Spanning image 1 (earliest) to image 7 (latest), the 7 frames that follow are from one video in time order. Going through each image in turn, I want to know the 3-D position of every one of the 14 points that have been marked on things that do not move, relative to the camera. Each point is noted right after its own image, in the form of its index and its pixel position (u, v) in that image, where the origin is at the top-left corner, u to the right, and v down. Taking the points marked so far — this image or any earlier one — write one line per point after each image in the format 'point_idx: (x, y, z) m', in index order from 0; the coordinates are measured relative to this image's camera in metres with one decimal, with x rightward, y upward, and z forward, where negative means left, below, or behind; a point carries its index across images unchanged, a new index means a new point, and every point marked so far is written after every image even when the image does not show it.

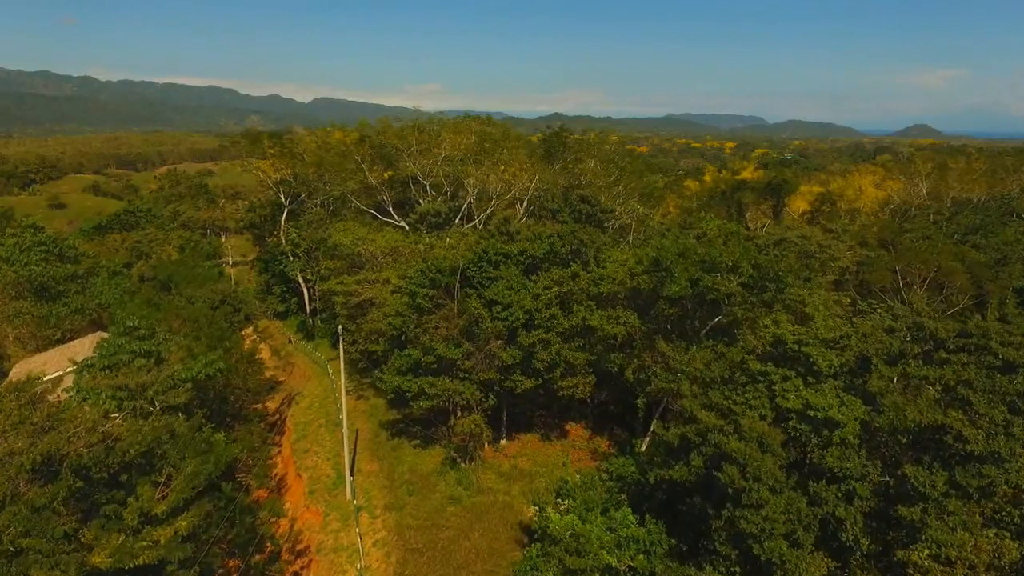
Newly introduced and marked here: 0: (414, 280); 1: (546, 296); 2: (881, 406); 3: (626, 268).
0: (-3.0, +0.3, +19.2) m
1: (+1.0, -0.3, +17.8) m
2: (+6.6, -2.1, +10.9) m
3: (+3.4, +0.6, +18.4) m
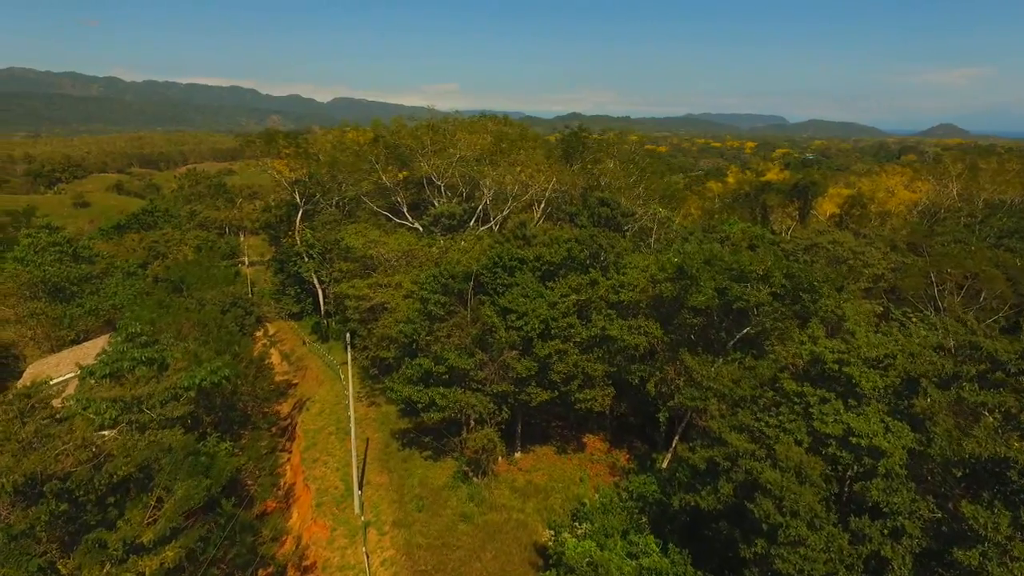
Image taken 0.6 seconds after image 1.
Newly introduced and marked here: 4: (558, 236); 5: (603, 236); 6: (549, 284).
0: (-2.6, +0.1, +18.5) m
1: (+1.4, -0.5, +17.0) m
2: (+6.8, -2.4, +9.9) m
3: (+3.9, +0.4, +17.5) m
4: (+1.5, +1.7, +19.4) m
5: (+3.0, +1.7, +20.0) m
6: (+1.1, +0.1, +17.8) m
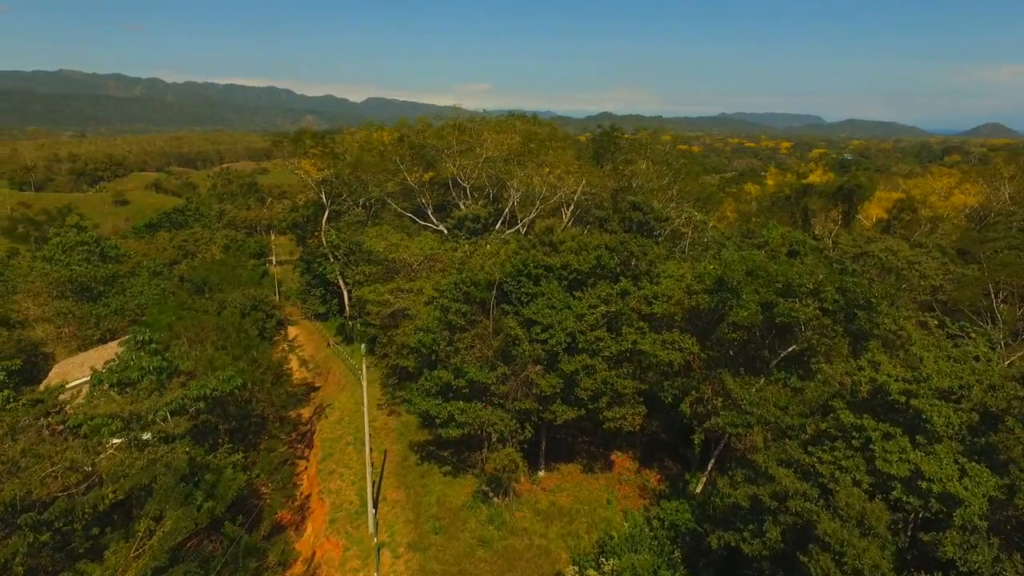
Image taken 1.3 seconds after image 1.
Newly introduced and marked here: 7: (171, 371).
0: (-1.8, -0.2, +17.5) m
1: (+2.0, -0.8, +15.8) m
2: (+7.1, -2.7, +8.5) m
3: (+4.5, 0.0, +16.2) m
4: (+2.3, +1.4, +18.3) m
5: (+3.8, +1.4, +18.8) m
6: (+1.7, -0.2, +16.7) m
7: (-9.3, -2.3, +16.8) m
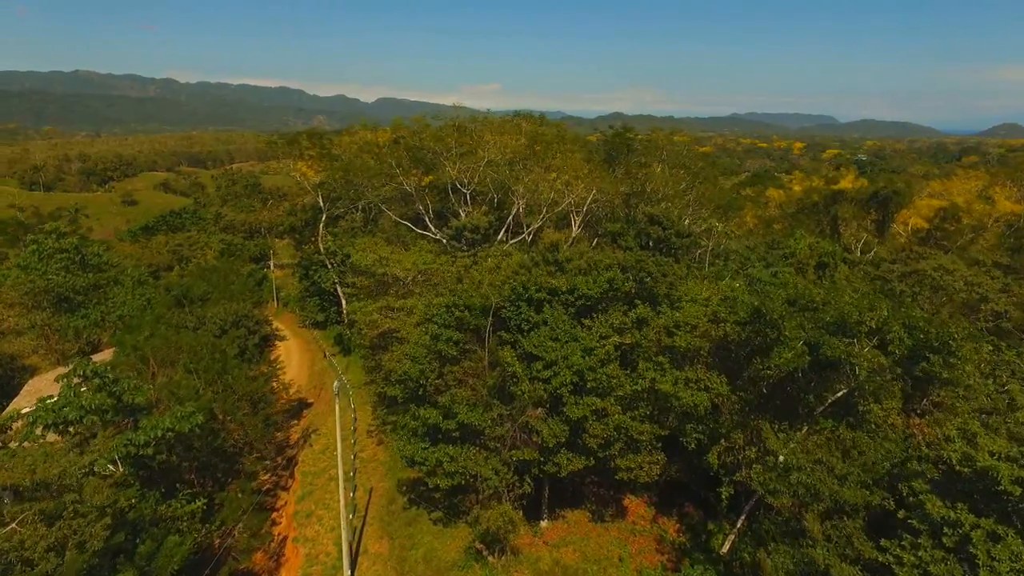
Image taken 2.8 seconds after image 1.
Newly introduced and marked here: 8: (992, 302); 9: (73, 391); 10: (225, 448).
0: (-1.9, -0.8, +15.3) m
1: (+2.0, -1.4, +13.6) m
2: (+6.9, -3.4, +6.2) m
3: (+4.5, -0.6, +13.9) m
4: (+2.3, +0.7, +16.0) m
5: (+3.8, +0.8, +16.5) m
6: (+1.7, -0.8, +14.4) m
7: (-9.4, -2.9, +14.7) m
8: (+14.5, -0.4, +18.6) m
9: (-9.9, -2.3, +13.8) m
10: (-8.5, -4.7, +18.2) m
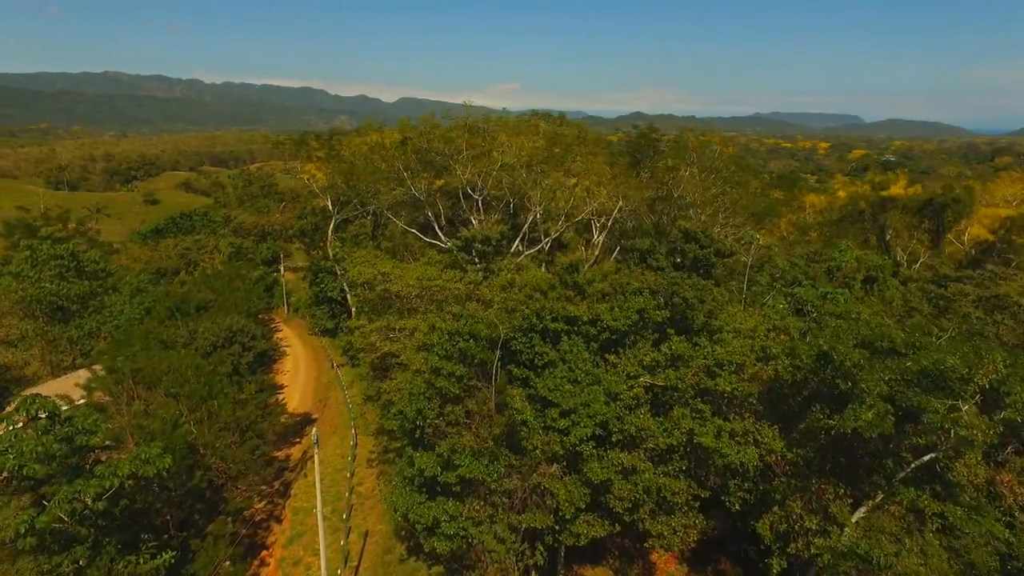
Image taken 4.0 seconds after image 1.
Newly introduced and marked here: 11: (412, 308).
0: (-1.6, -1.4, +13.2) m
1: (+2.2, -2.0, +11.4) m
2: (+6.9, -4.0, +3.8) m
3: (+4.7, -1.2, +11.6) m
4: (+2.6, +0.1, +13.8) m
5: (+4.1, +0.1, +14.2) m
6: (+1.9, -1.4, +12.2) m
7: (-9.1, -3.4, +12.8) m
8: (+14.8, -1.1, +16.1) m
9: (-9.7, -2.8, +12.0) m
10: (-8.2, -5.2, +16.3) m
11: (-3.1, -0.6, +18.9) m
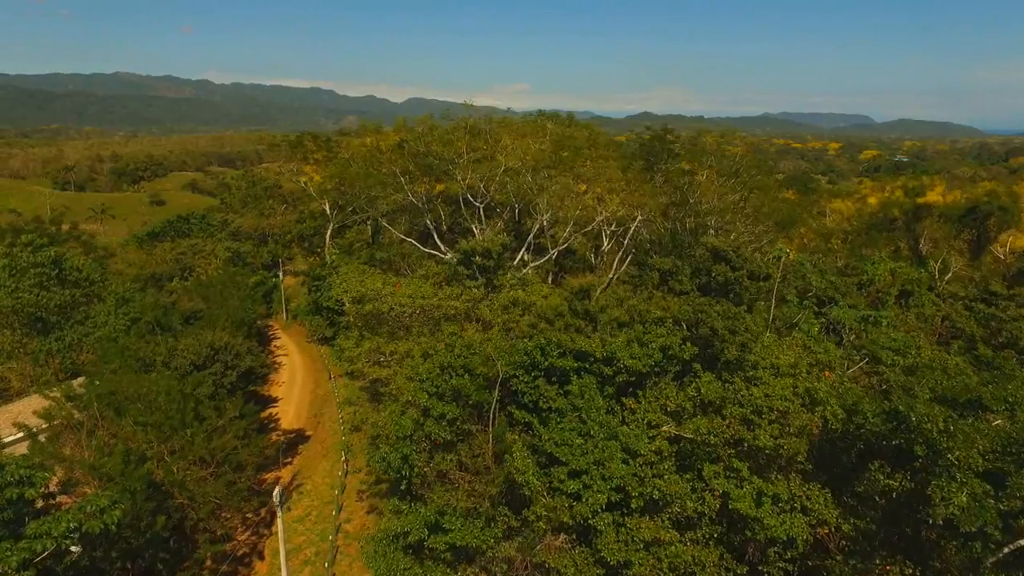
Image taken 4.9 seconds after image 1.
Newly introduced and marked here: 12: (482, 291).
0: (-1.6, -1.9, +11.4) m
1: (+2.2, -2.5, +9.5) m
2: (+6.8, -4.6, +1.9) m
3: (+4.7, -1.8, +9.8) m
4: (+2.6, -0.4, +12.0) m
5: (+4.1, -0.4, +12.3) m
6: (+1.9, -2.0, +10.4) m
7: (-9.1, -3.9, +11.1) m
8: (+14.9, -1.7, +14.1) m
9: (-9.7, -3.3, +10.3) m
10: (-8.2, -5.7, +14.6) m
11: (-3.0, -1.1, +17.1) m
12: (-1.0, -0.1, +17.7) m
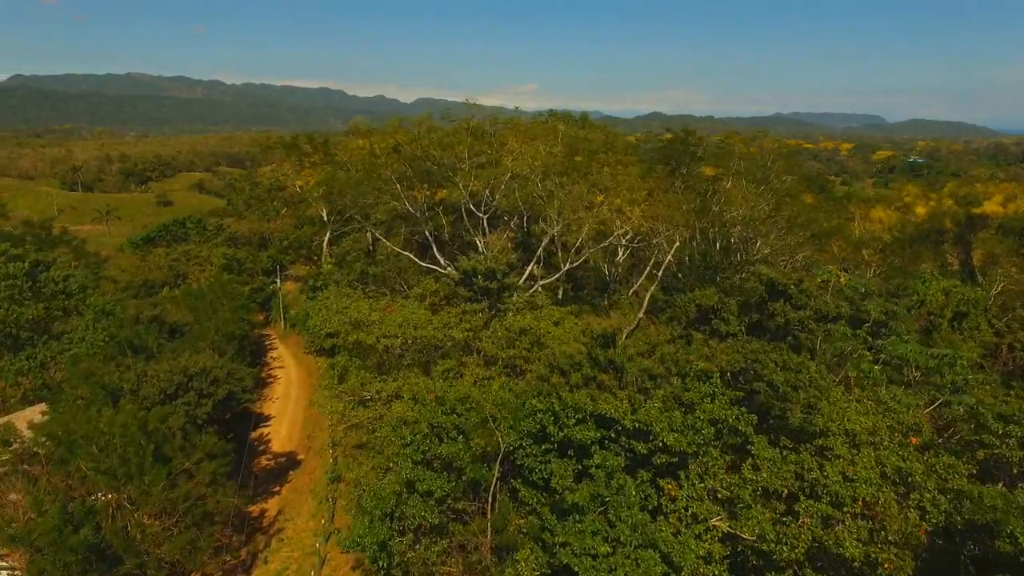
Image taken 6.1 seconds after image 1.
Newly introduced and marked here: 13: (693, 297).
0: (-1.5, -2.5, +9.1) m
1: (+2.2, -3.2, +7.2) m
2: (+6.7, -5.2, -0.5) m
3: (+4.8, -2.4, +7.4) m
4: (+2.7, -1.1, +9.6) m
5: (+4.2, -1.1, +10.0) m
6: (+2.0, -2.6, +8.0) m
7: (-9.1, -4.5, +8.9) m
8: (+15.0, -2.4, +11.5) m
9: (-9.6, -4.0, +8.1) m
10: (-8.1, -6.4, +12.4) m
11: (-2.8, -1.8, +14.8) m
12: (-0.8, -0.8, +15.4) m
13: (+4.3, -0.1, +14.8) m
